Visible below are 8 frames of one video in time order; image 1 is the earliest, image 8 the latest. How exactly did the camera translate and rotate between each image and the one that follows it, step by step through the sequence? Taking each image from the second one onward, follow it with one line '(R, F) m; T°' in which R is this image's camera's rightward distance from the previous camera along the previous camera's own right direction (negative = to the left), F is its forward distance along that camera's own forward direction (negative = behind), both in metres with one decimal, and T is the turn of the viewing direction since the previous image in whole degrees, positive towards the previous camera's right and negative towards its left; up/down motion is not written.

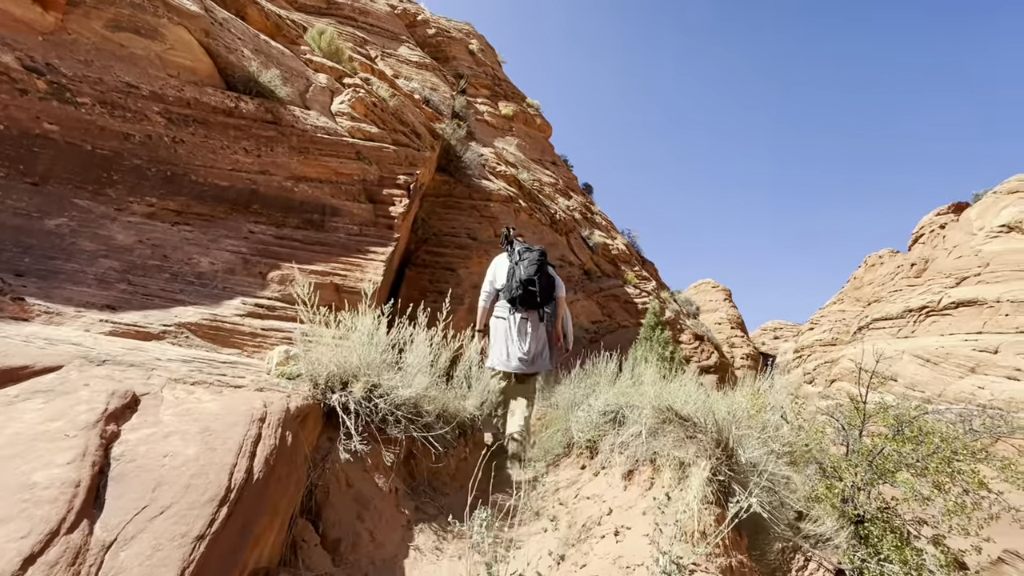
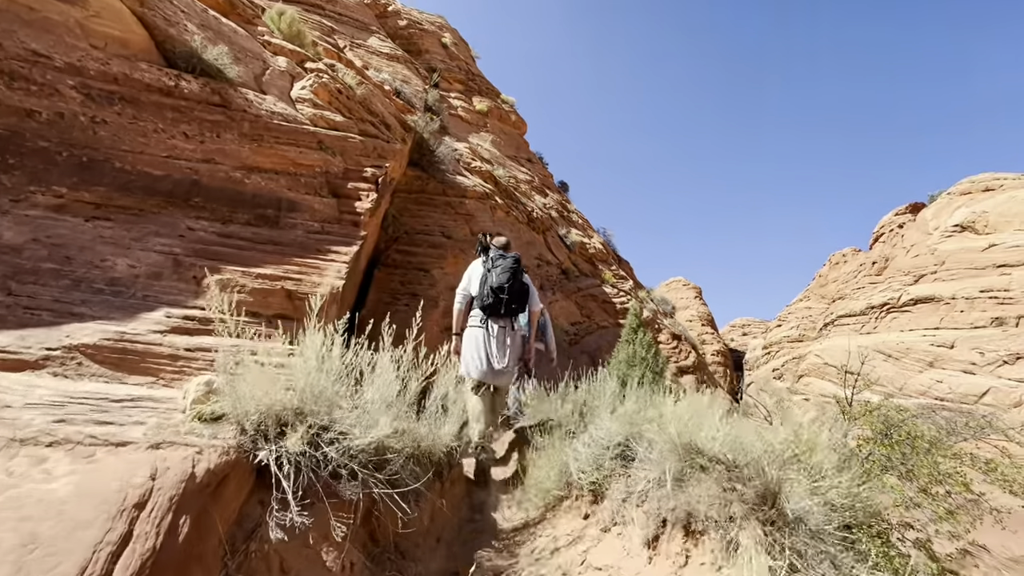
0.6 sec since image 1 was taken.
(-0.1, +0.5) m; +3°
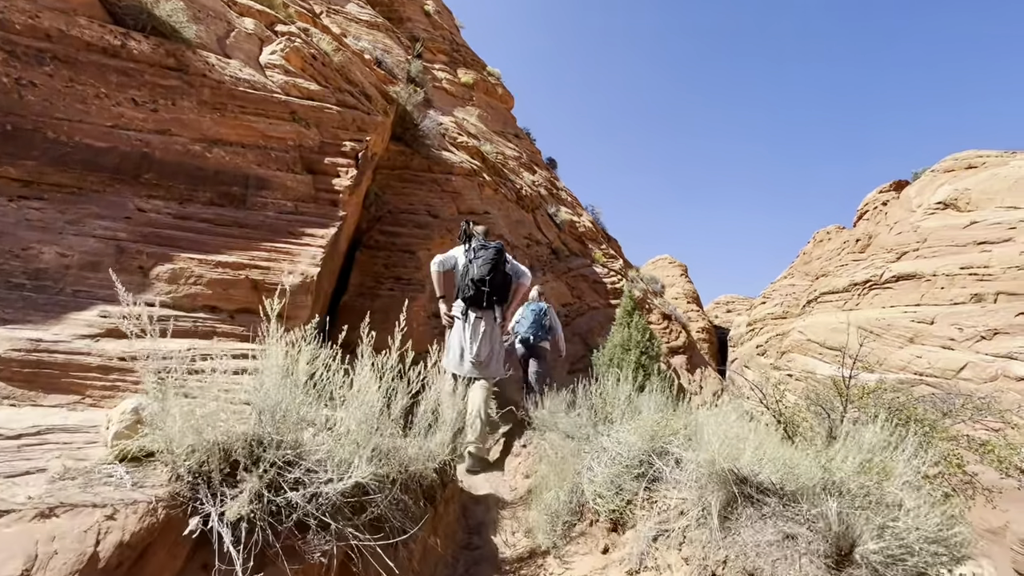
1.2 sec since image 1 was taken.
(-0.1, +0.4) m; +2°
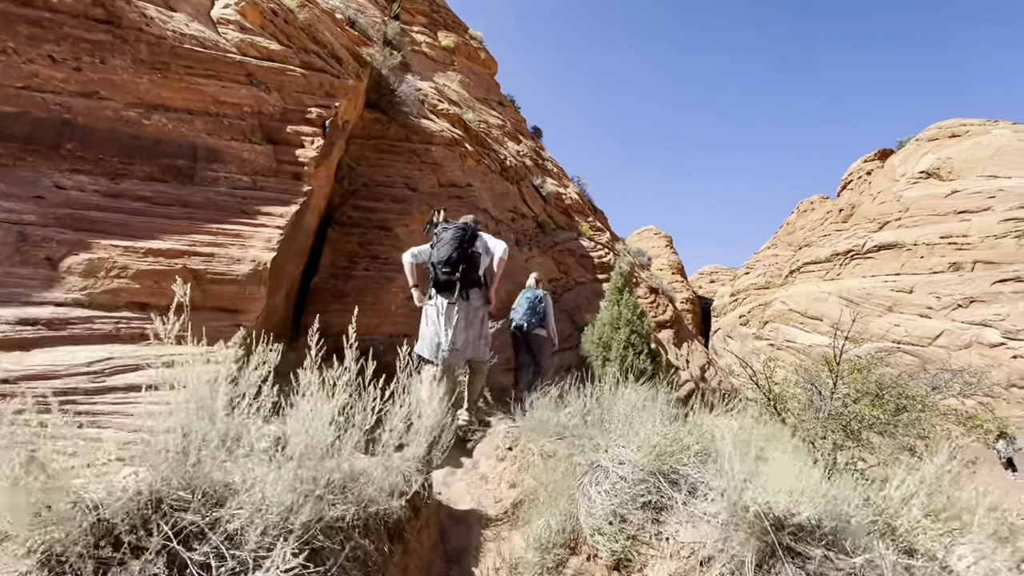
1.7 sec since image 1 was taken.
(0.0, +0.4) m; +2°
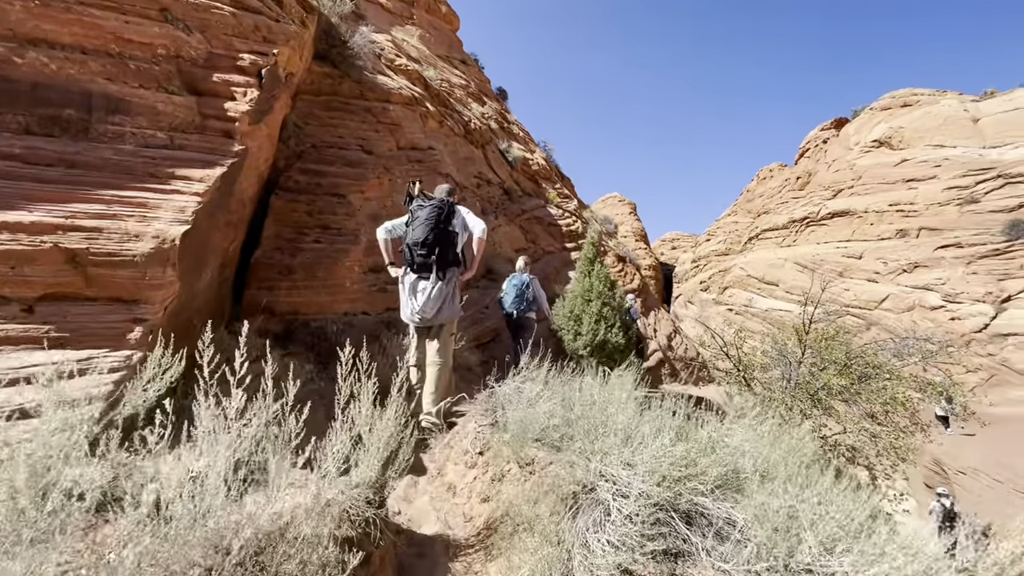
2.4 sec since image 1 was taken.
(0.0, +0.4) m; +4°
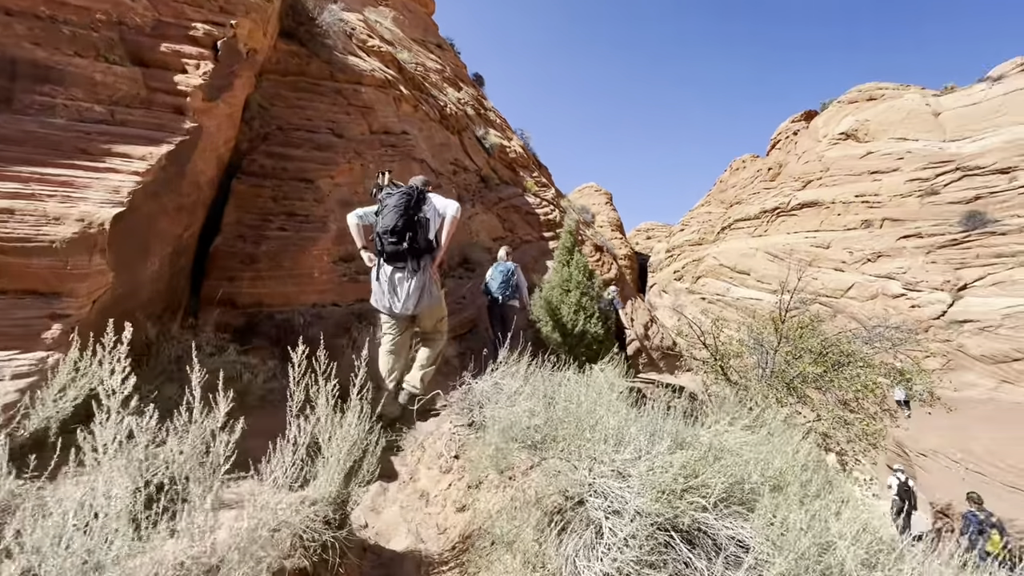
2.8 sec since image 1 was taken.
(0.0, +0.2) m; +3°
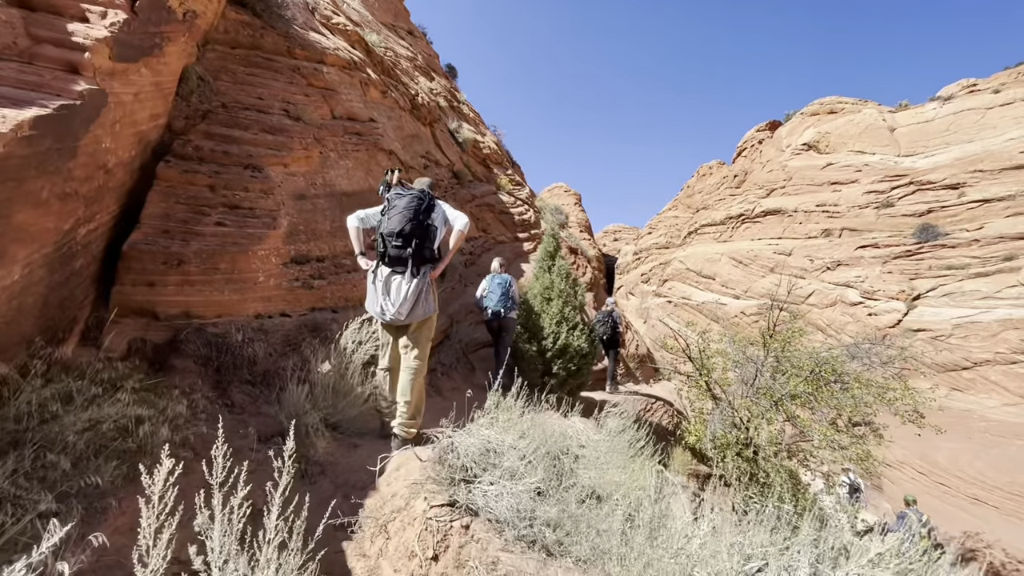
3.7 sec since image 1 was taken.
(-0.1, +0.7) m; +4°
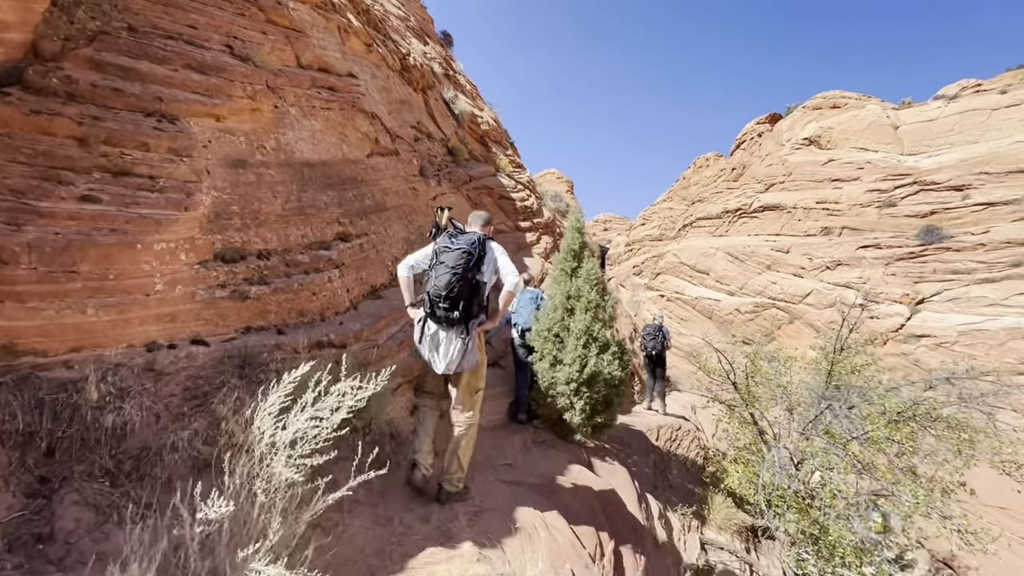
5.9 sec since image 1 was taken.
(-0.3, +1.5) m; +2°
